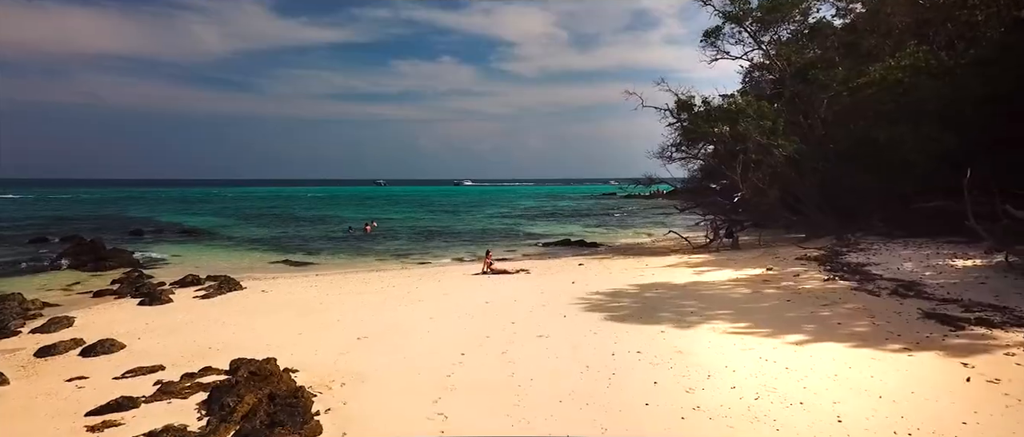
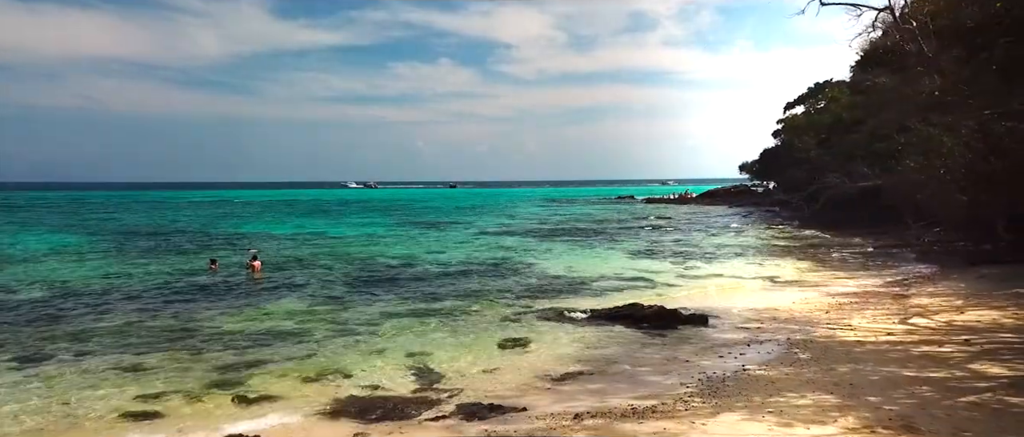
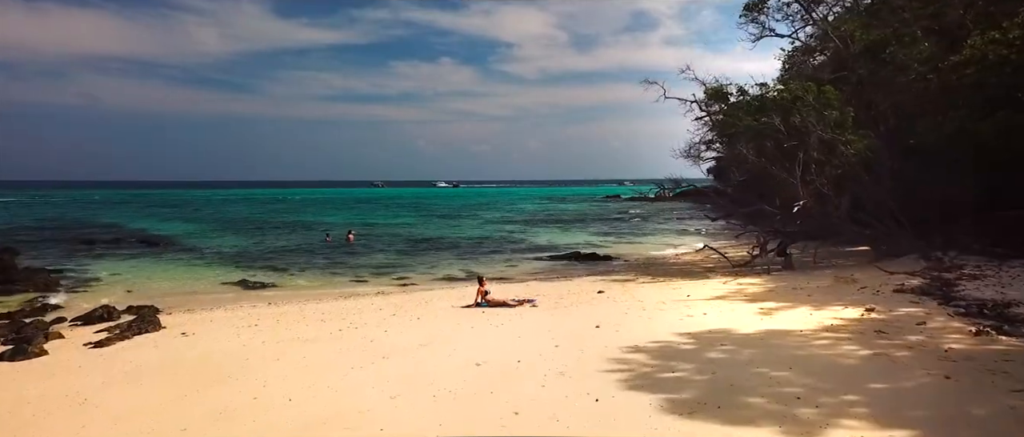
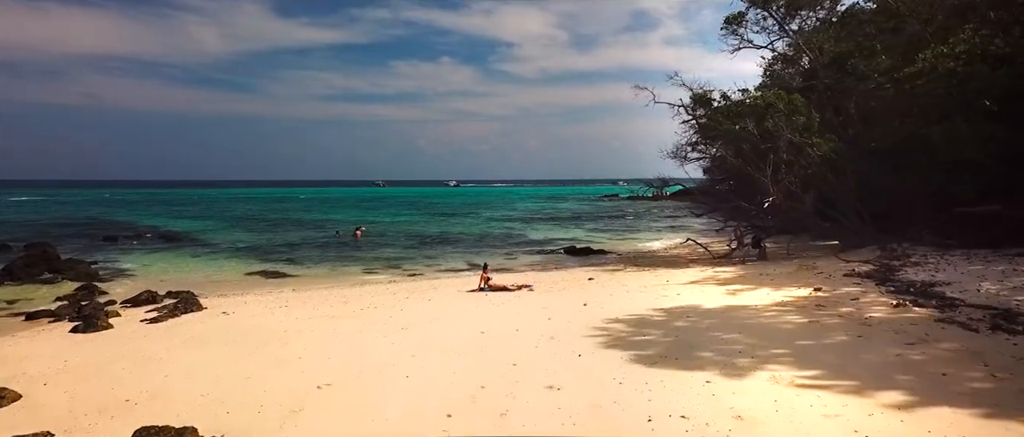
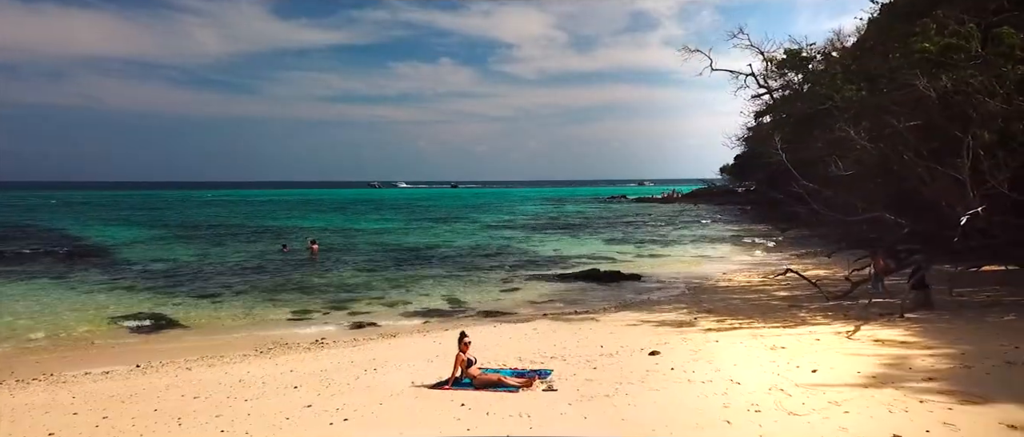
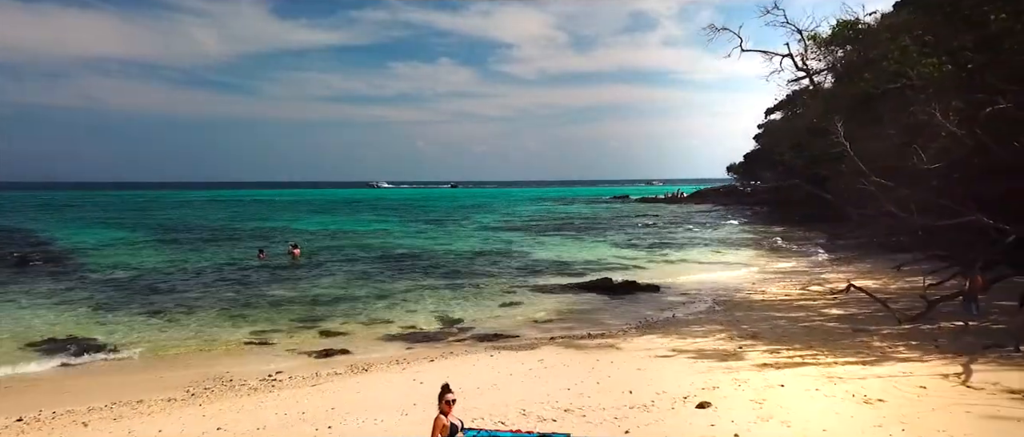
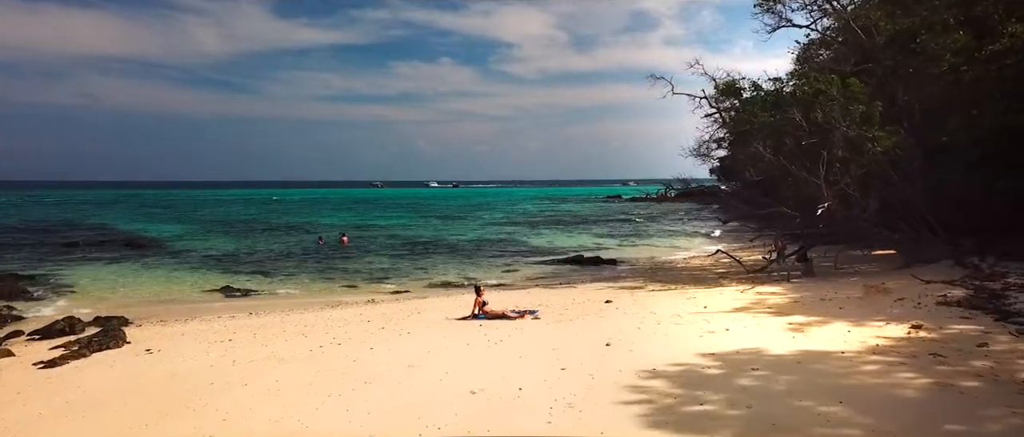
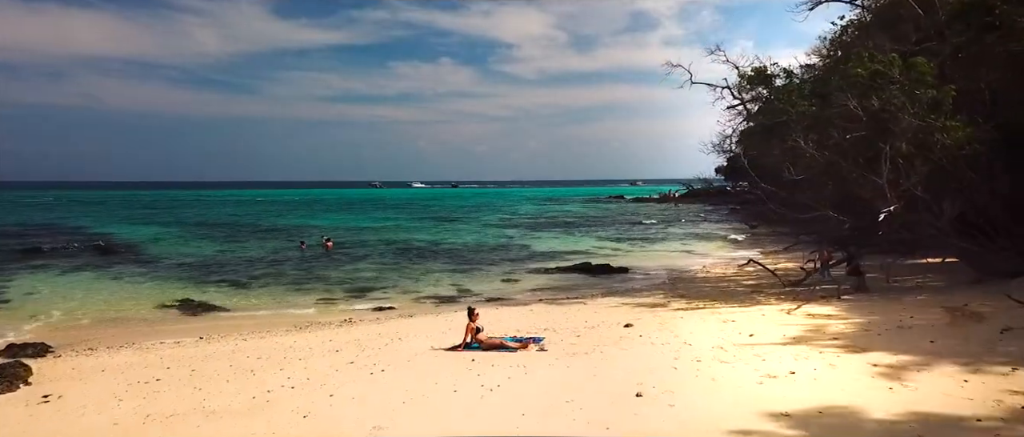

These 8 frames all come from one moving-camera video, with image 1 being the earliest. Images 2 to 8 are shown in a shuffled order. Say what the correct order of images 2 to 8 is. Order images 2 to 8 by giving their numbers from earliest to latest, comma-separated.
4, 3, 7, 8, 5, 6, 2
